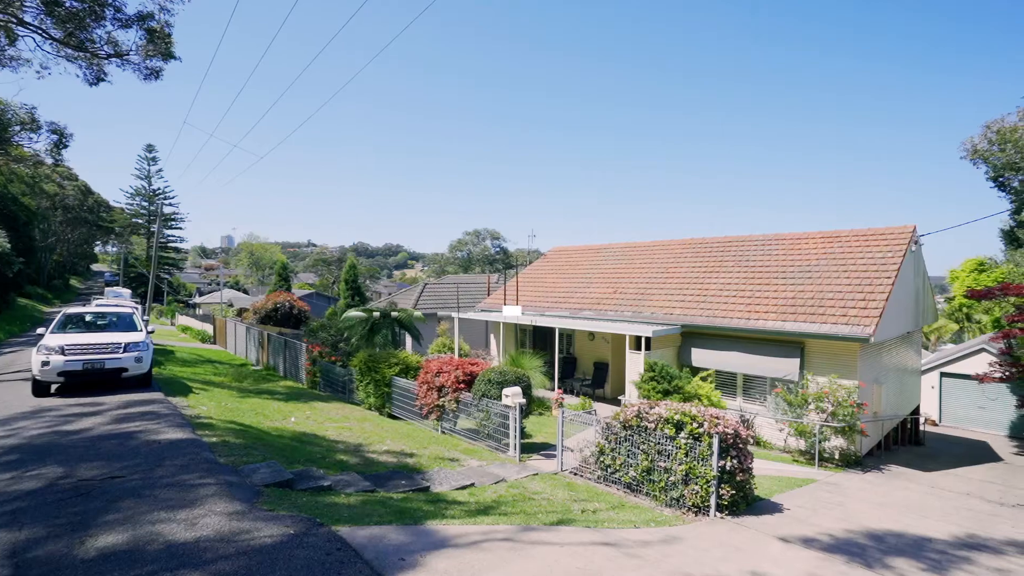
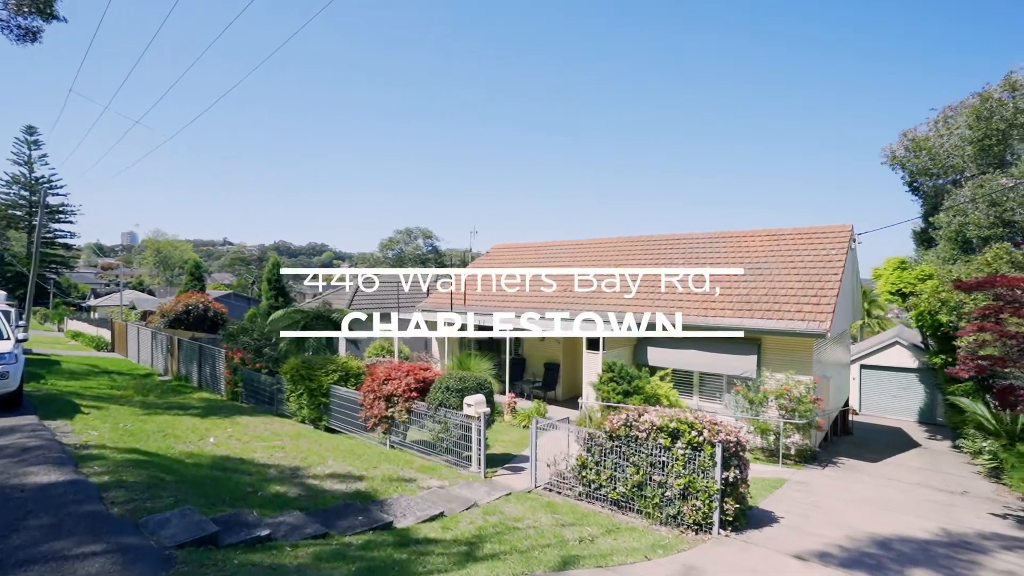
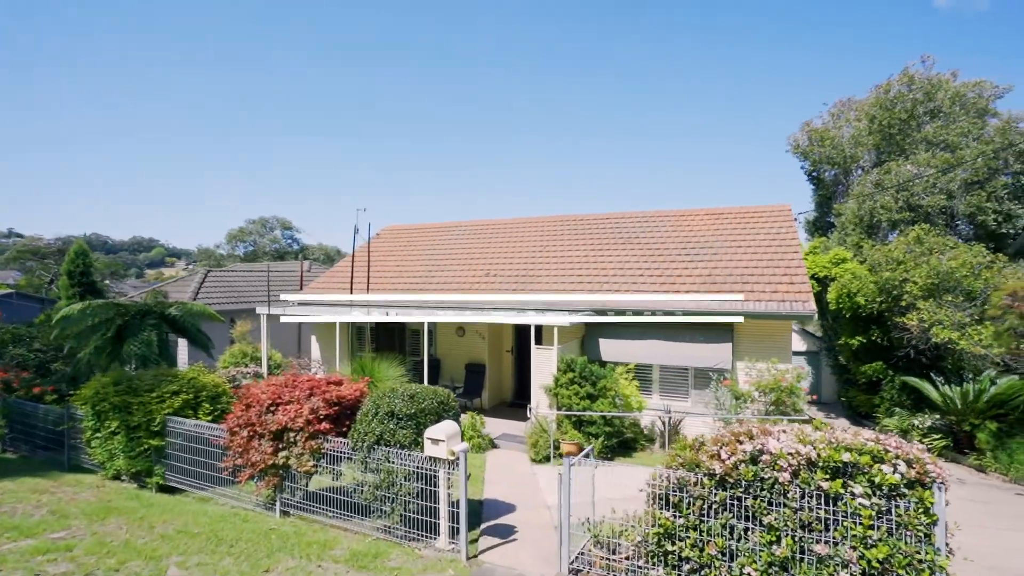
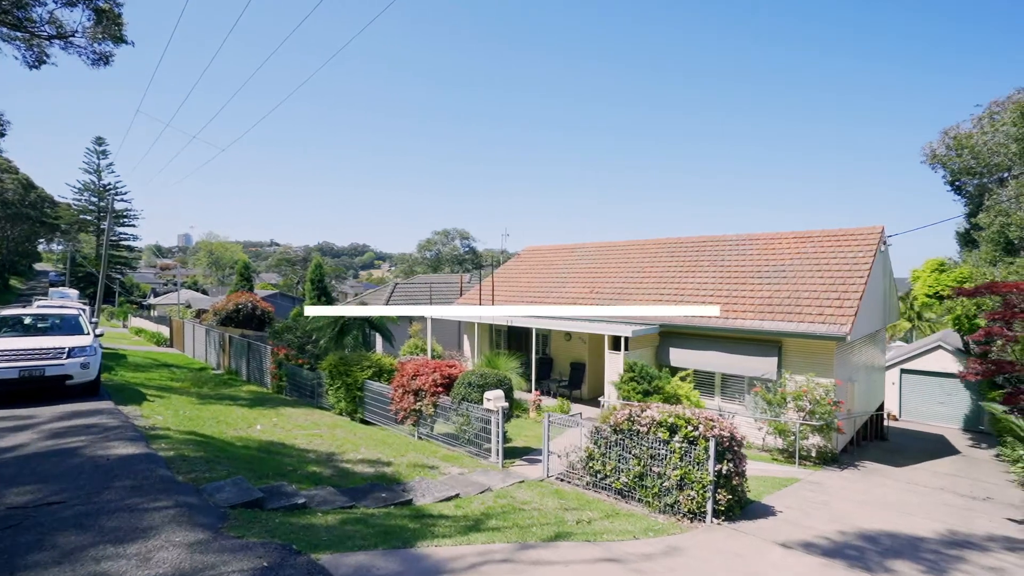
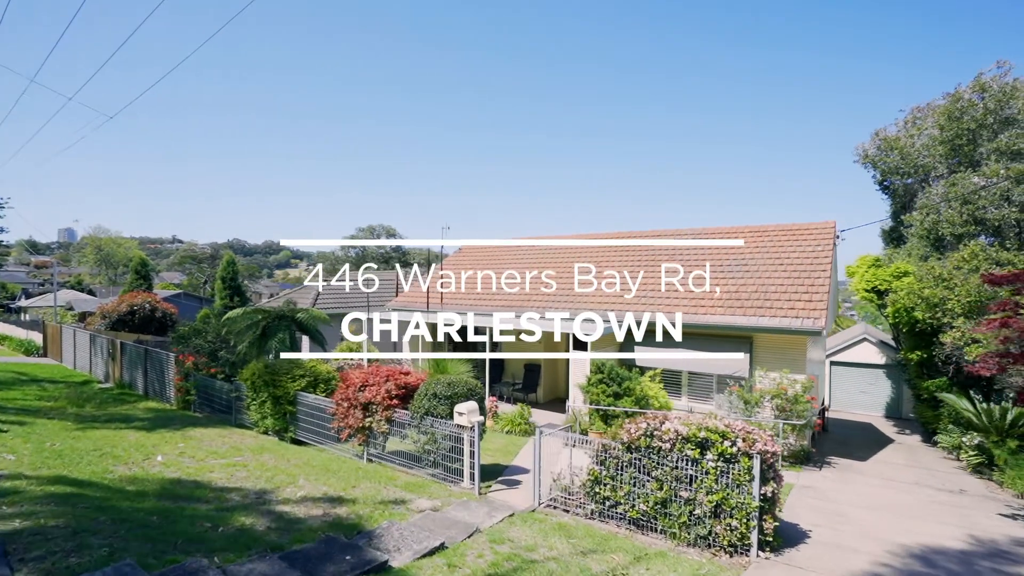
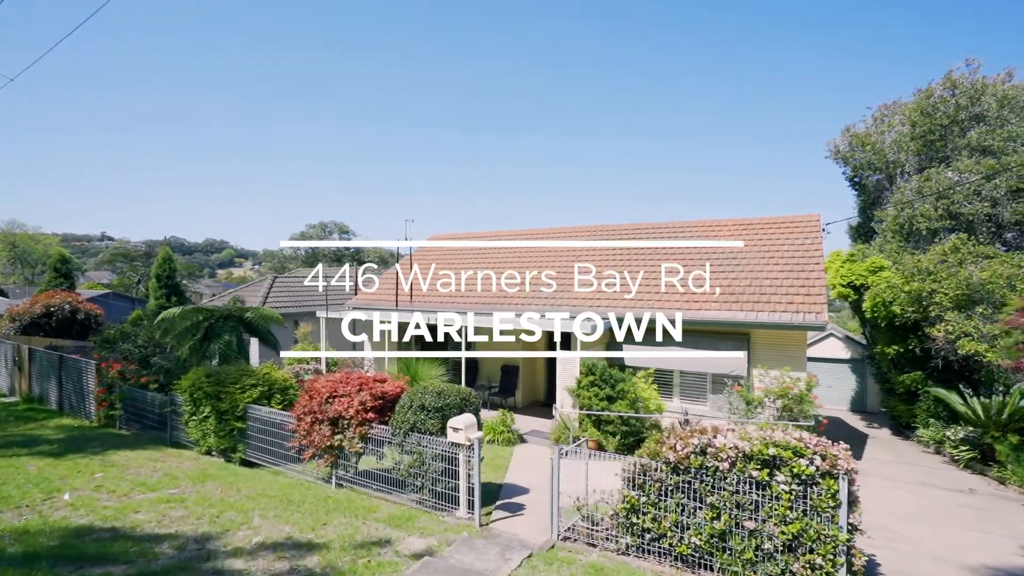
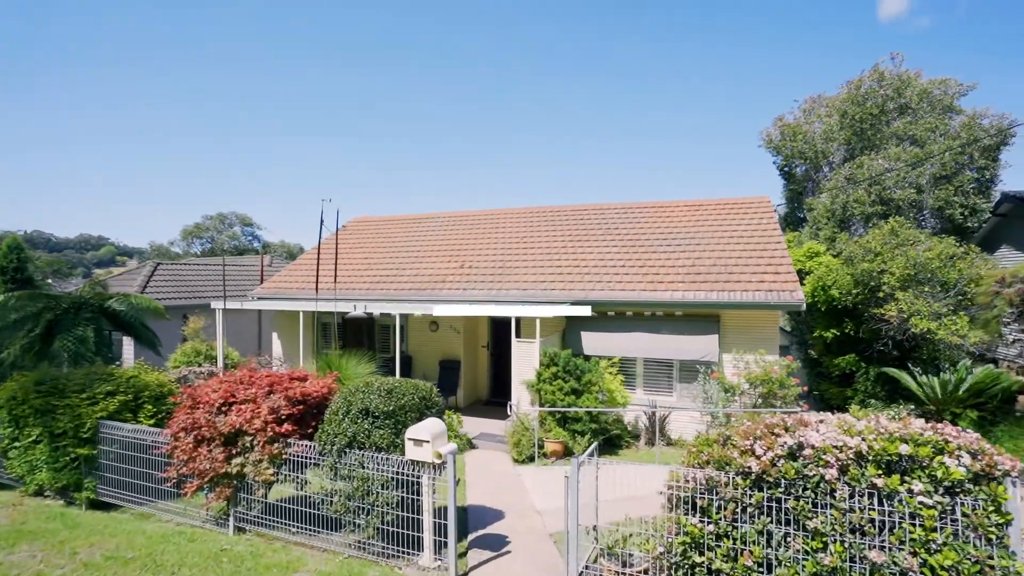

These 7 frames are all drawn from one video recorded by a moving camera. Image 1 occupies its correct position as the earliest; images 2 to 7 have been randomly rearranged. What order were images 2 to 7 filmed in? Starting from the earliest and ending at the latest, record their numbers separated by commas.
4, 2, 5, 6, 3, 7
